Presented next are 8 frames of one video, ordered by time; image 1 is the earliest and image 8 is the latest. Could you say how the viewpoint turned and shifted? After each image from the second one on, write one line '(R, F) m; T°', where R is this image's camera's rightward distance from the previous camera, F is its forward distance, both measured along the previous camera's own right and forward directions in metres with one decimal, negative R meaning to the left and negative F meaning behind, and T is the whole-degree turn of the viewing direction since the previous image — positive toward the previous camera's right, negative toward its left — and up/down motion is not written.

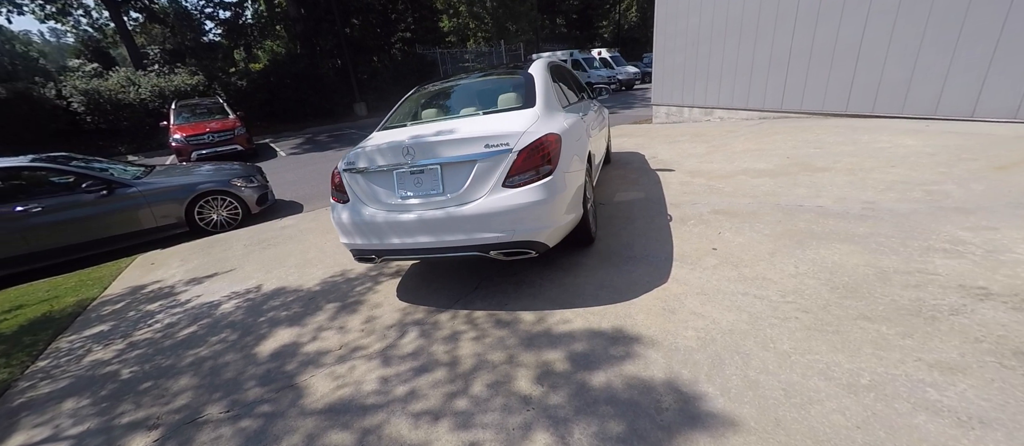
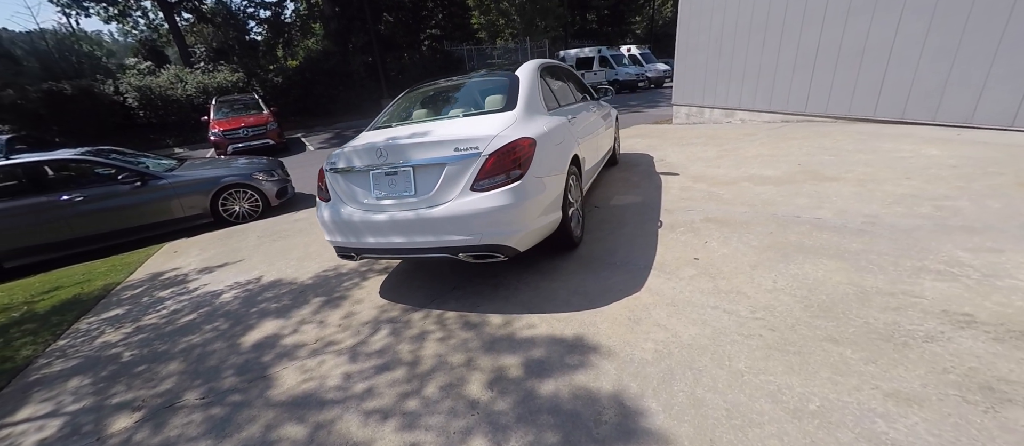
(+0.4, 0.0) m; -4°
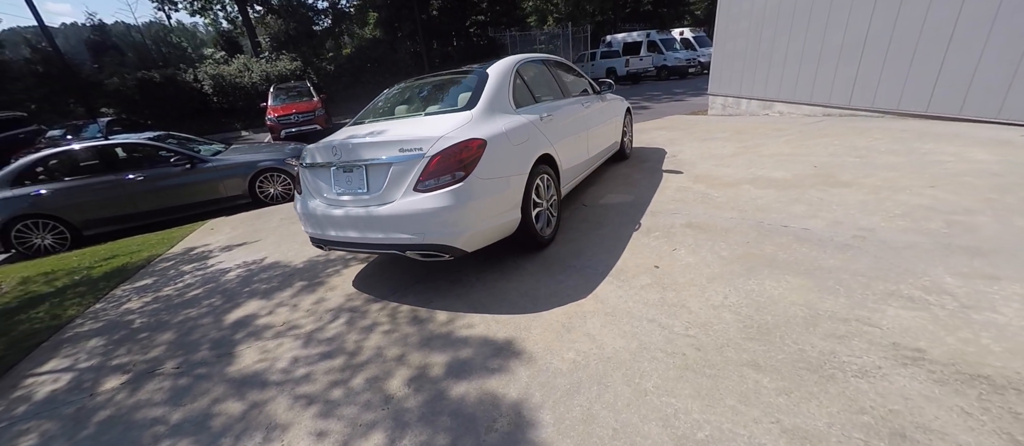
(+0.7, 0.0) m; -7°
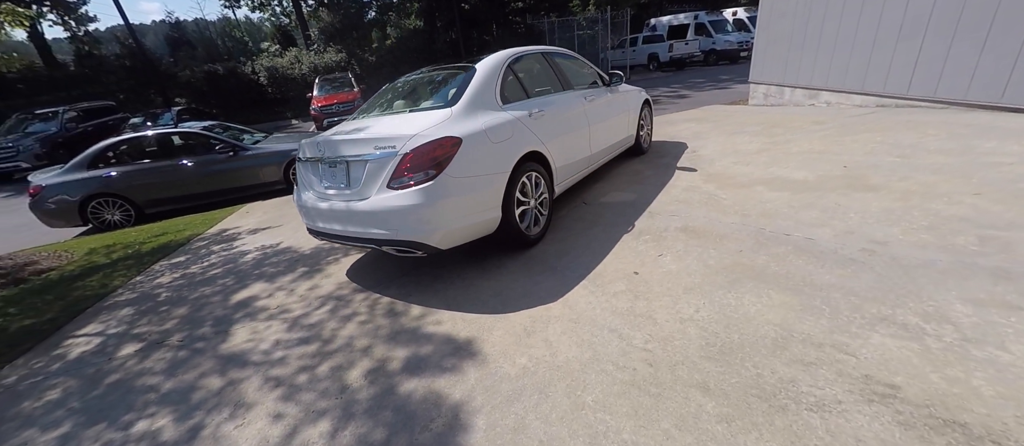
(+0.5, +0.1) m; -6°
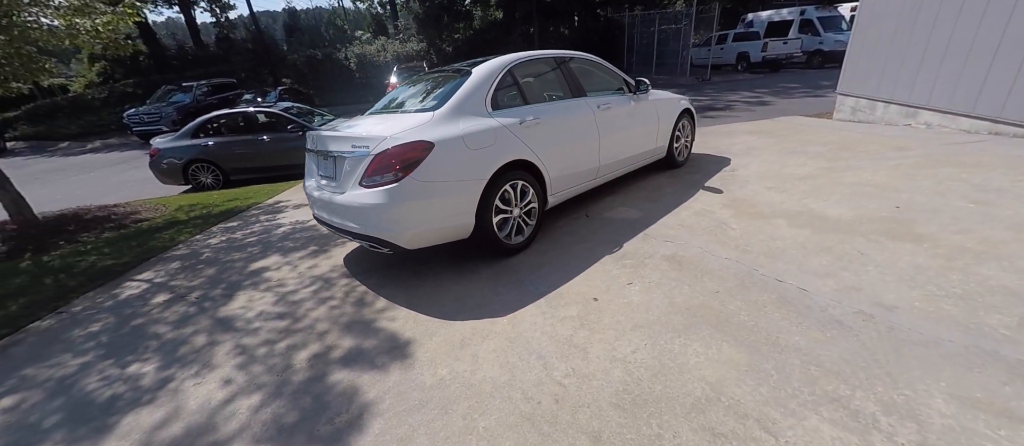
(+0.7, +0.1) m; -10°
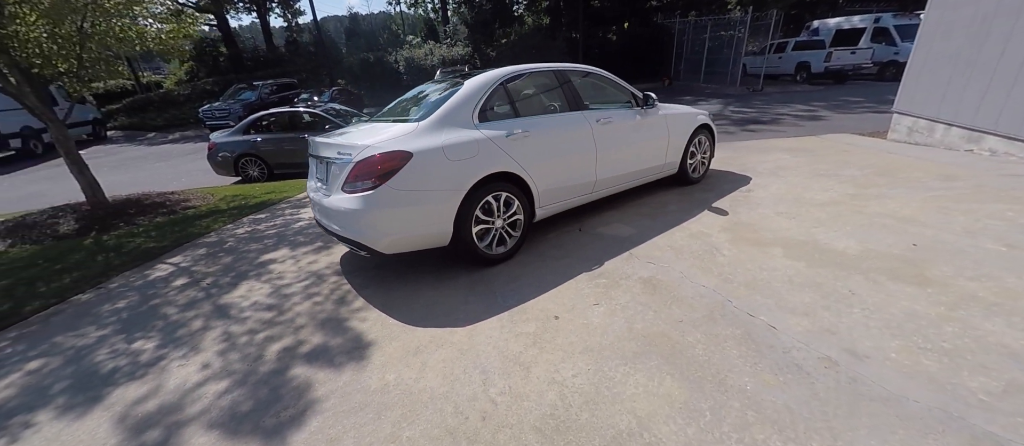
(+0.5, 0.0) m; -6°
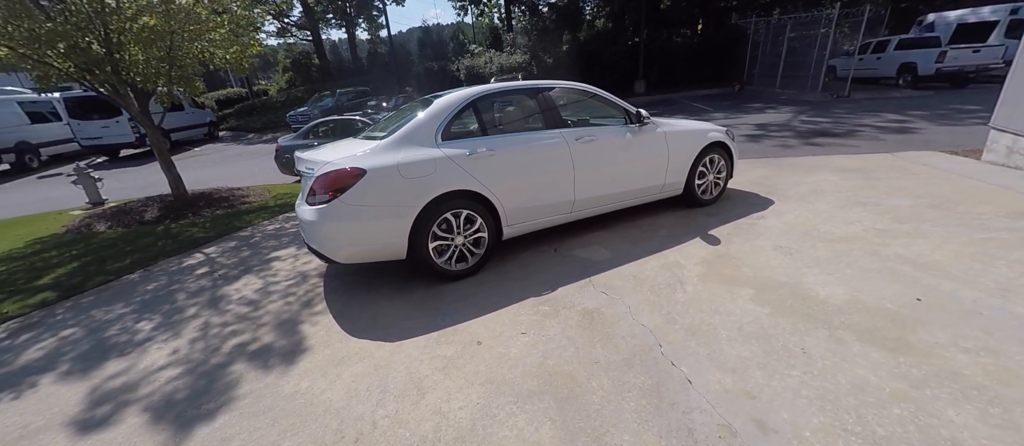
(+0.8, +0.1) m; -9°
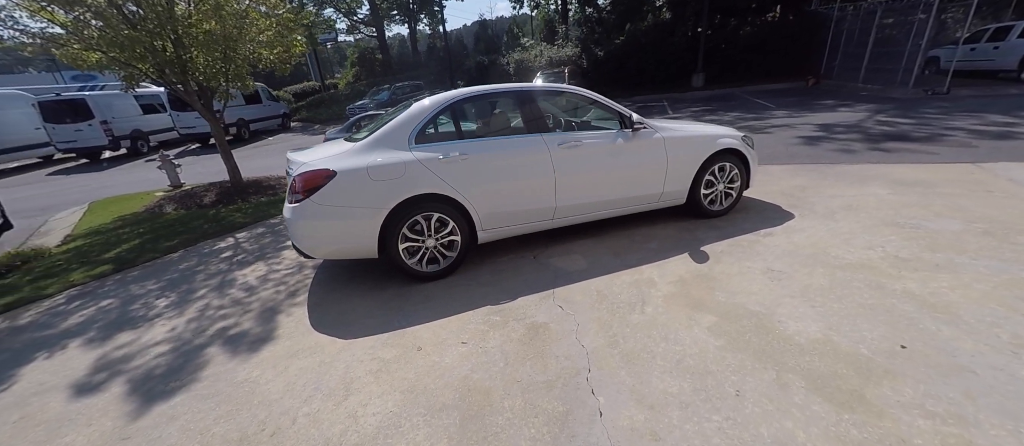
(+0.7, +0.1) m; -8°
